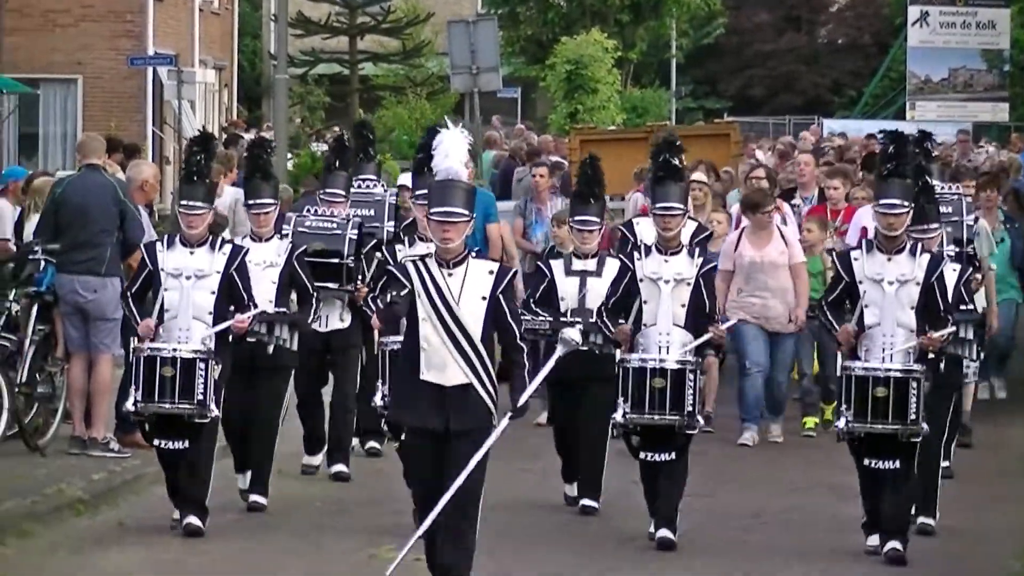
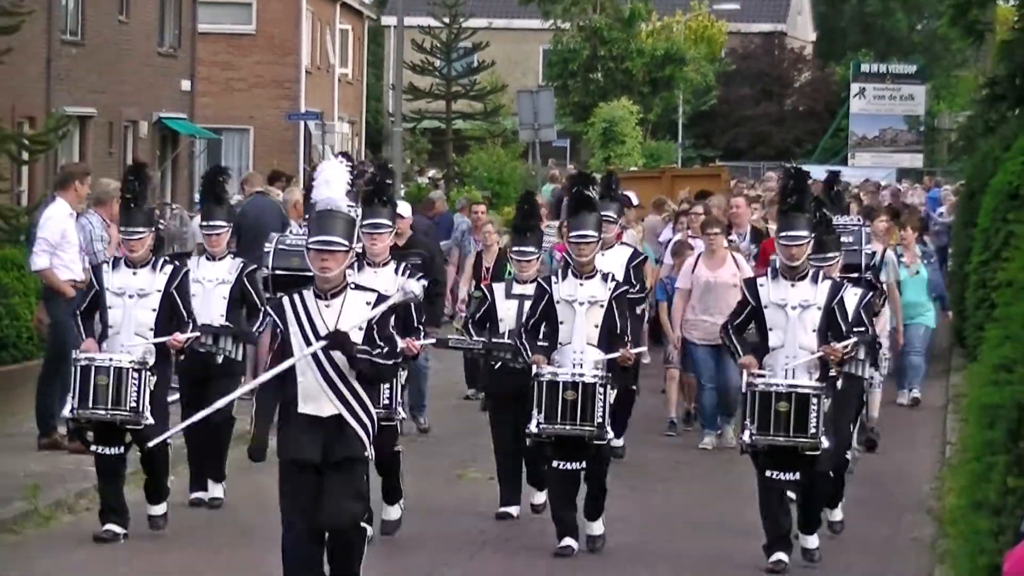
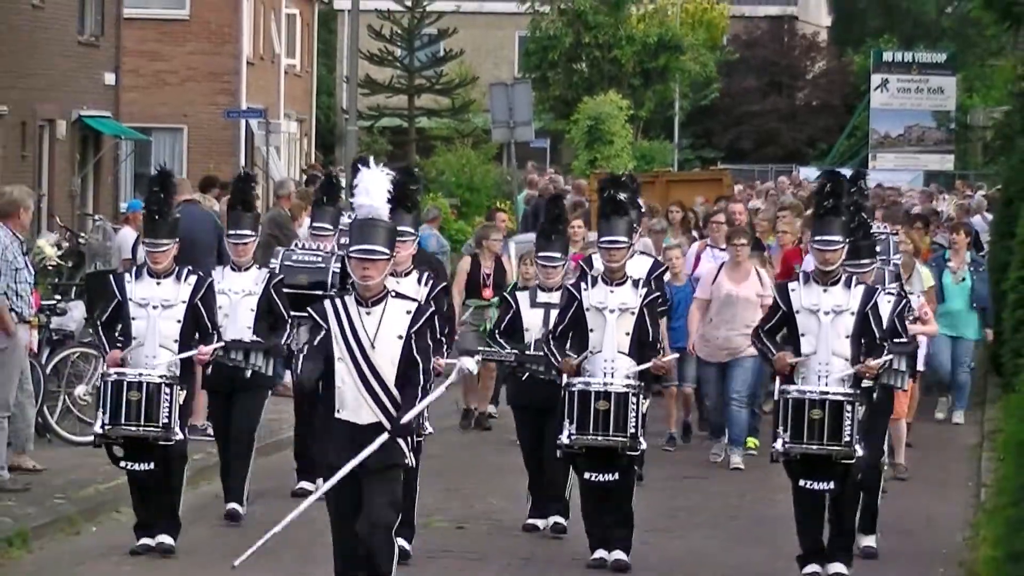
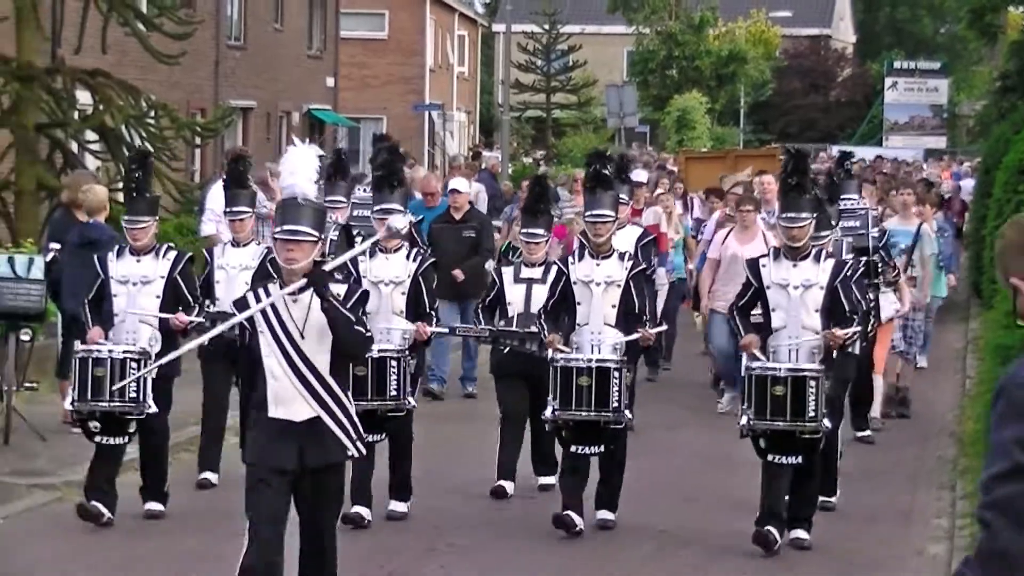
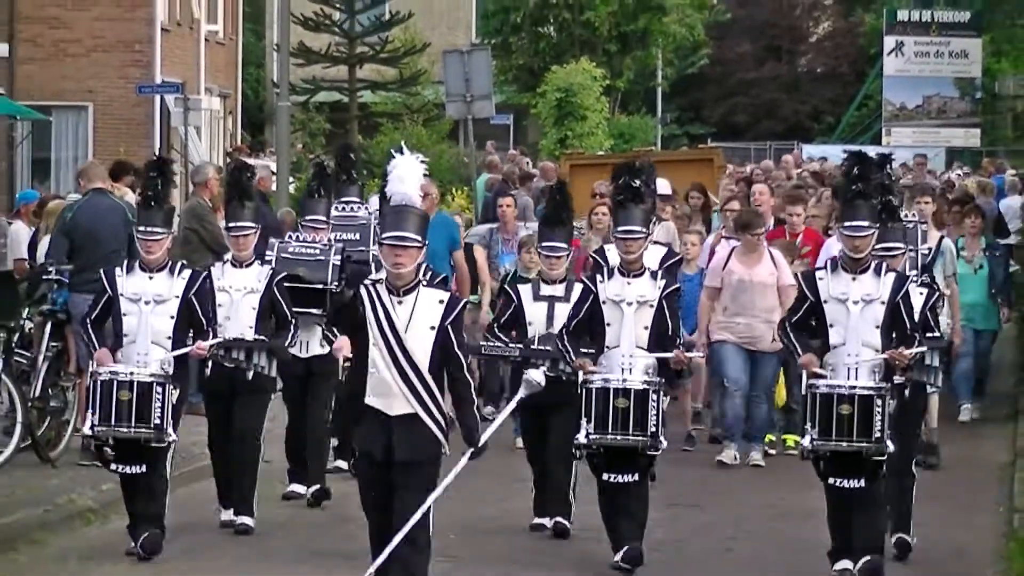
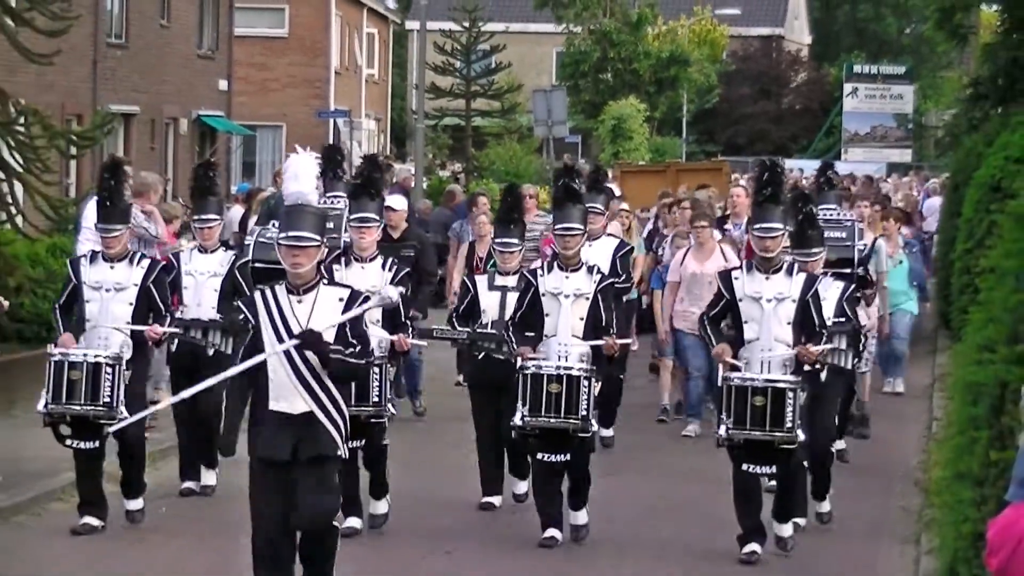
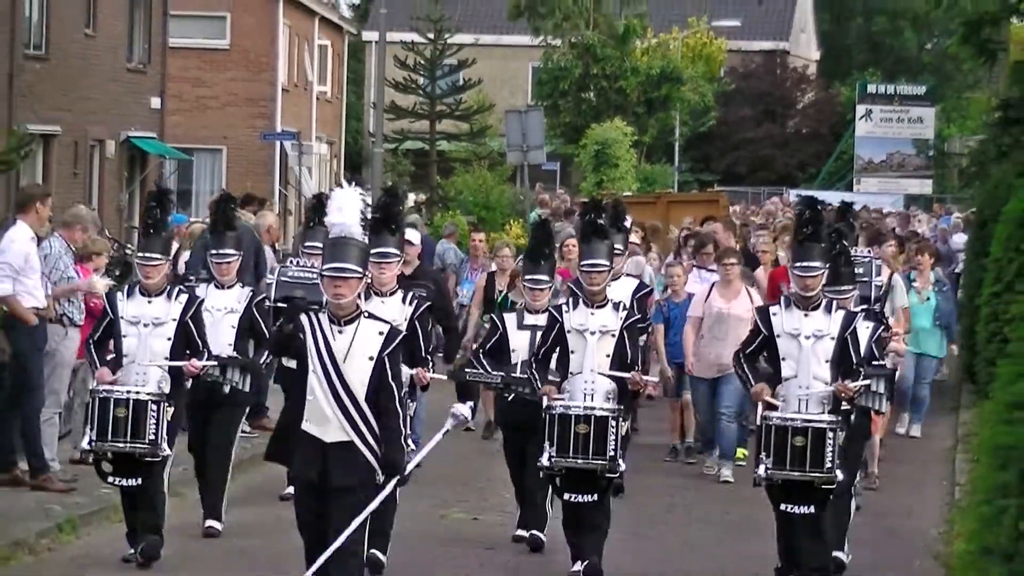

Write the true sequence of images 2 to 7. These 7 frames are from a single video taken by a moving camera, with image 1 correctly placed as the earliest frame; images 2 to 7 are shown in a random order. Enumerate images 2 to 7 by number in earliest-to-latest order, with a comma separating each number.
5, 3, 7, 2, 6, 4
